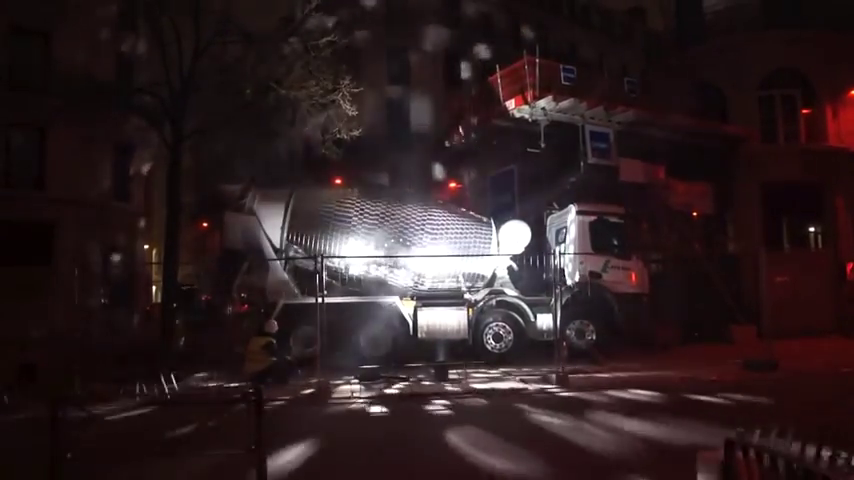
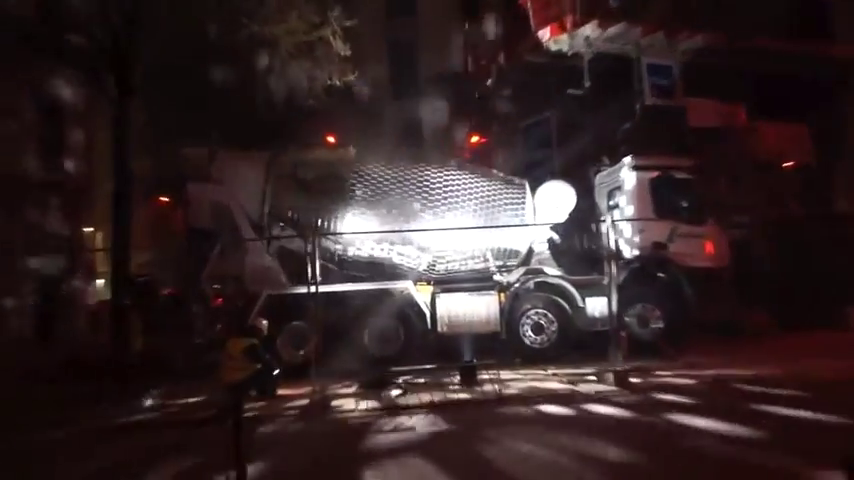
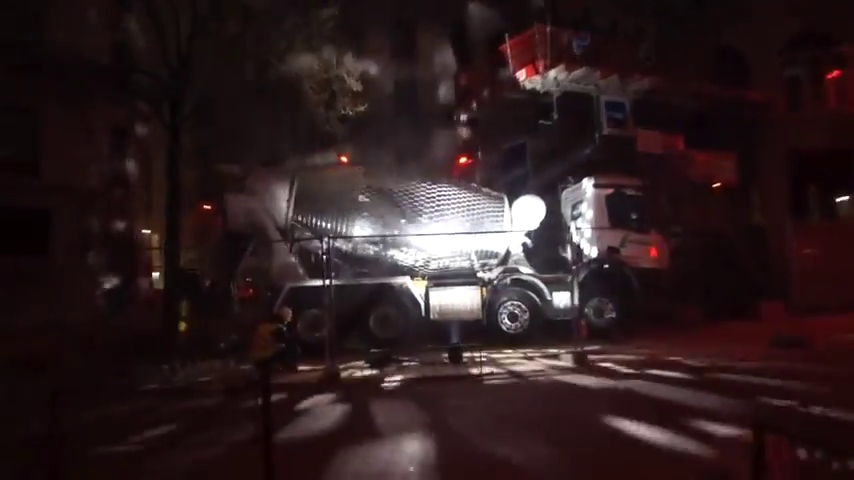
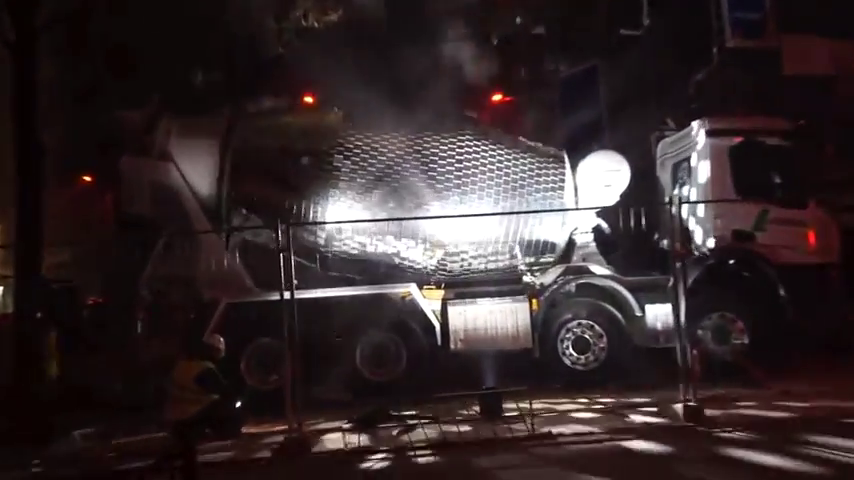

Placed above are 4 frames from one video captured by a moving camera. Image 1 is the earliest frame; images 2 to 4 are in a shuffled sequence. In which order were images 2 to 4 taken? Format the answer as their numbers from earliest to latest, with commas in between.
3, 2, 4
